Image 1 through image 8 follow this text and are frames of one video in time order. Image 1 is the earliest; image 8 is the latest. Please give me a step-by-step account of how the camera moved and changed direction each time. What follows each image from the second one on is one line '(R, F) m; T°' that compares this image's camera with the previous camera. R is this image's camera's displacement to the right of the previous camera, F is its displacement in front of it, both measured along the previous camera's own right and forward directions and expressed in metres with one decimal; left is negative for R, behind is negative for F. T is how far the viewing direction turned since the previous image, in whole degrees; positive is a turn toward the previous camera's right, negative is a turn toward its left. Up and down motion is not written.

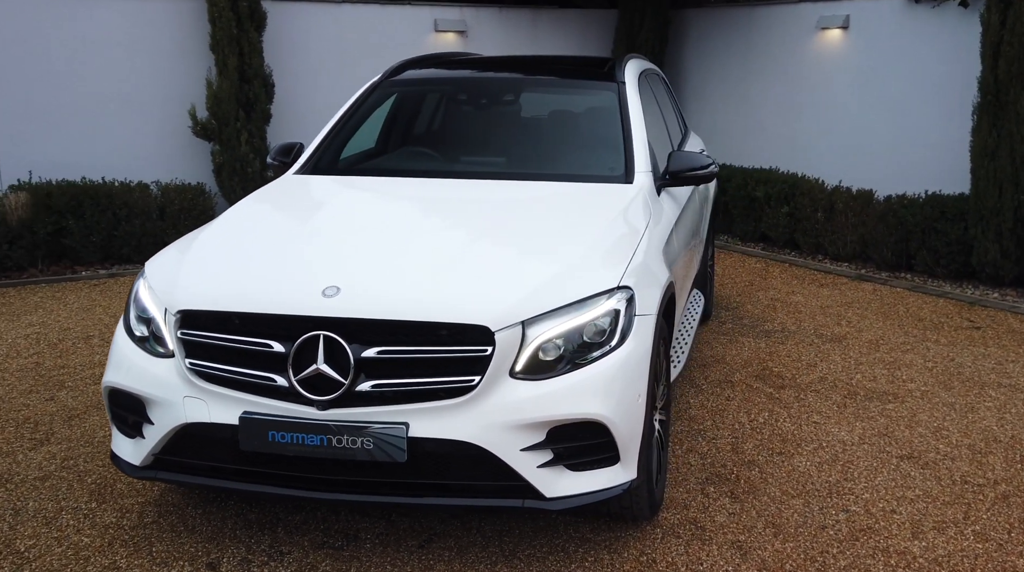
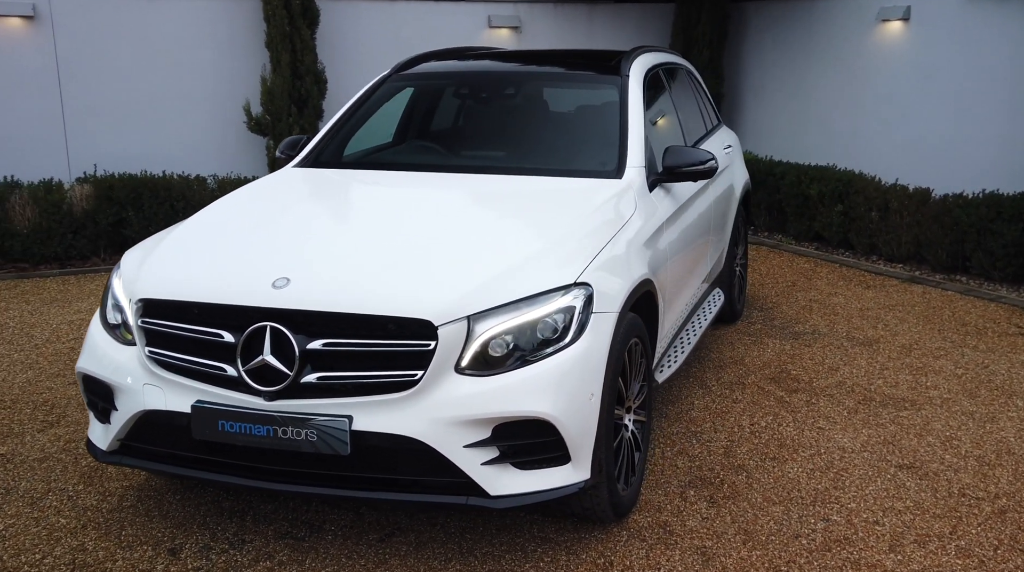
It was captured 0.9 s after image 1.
(+0.4, +0.1) m; -5°
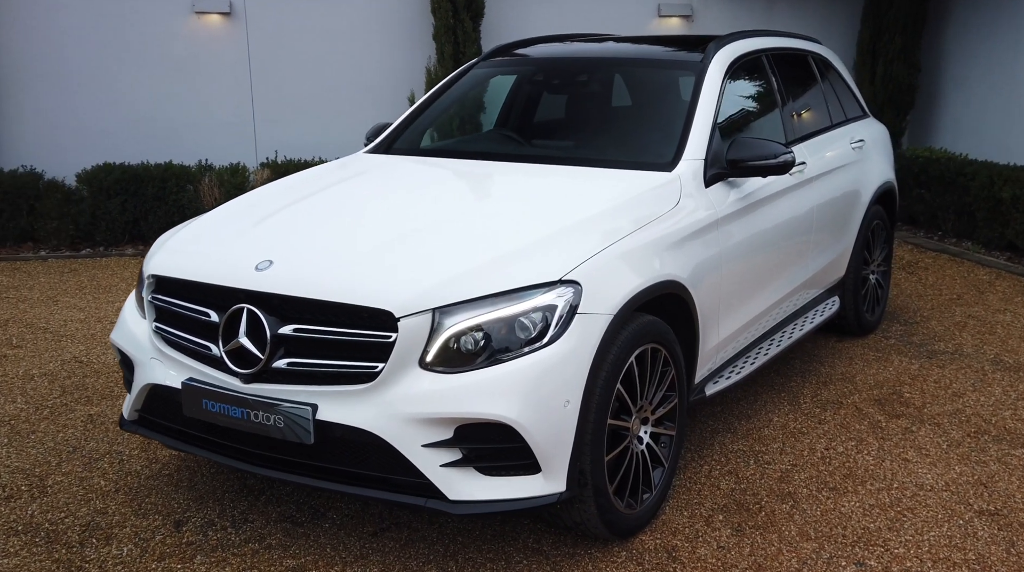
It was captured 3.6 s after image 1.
(+0.6, +0.2) m; -13°
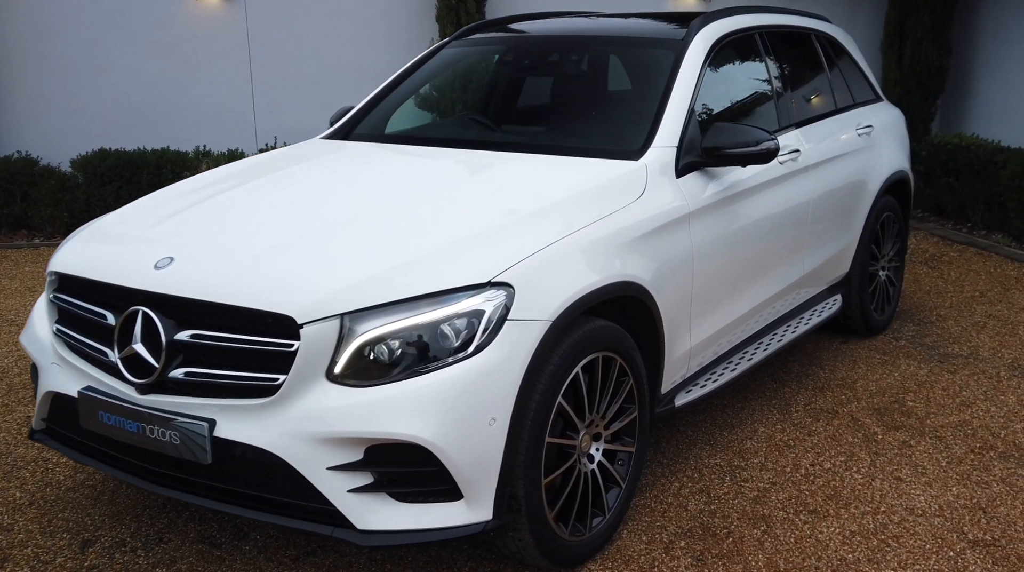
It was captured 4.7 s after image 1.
(+0.3, +0.3) m; -2°
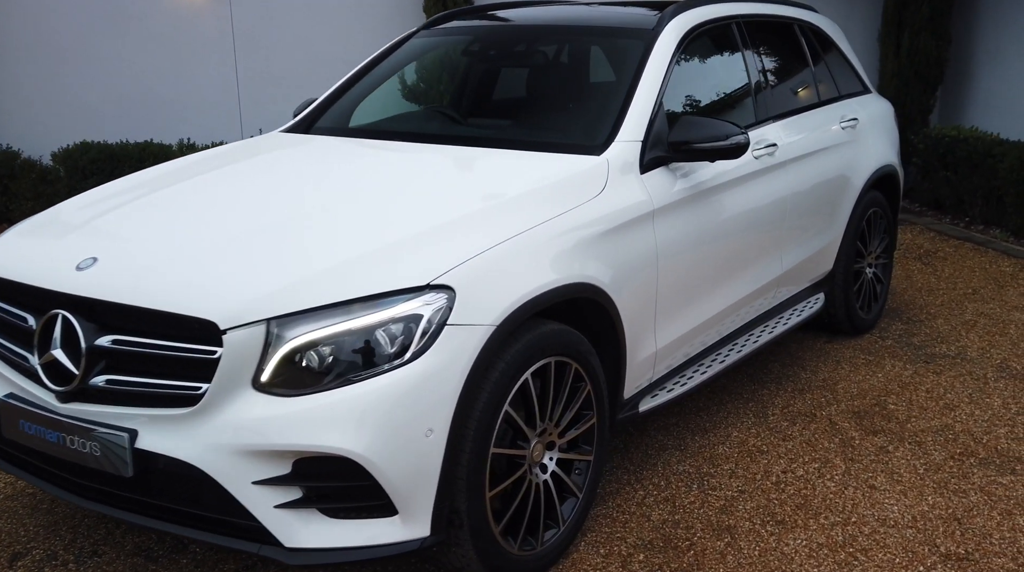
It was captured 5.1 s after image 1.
(+0.2, +0.1) m; 0°
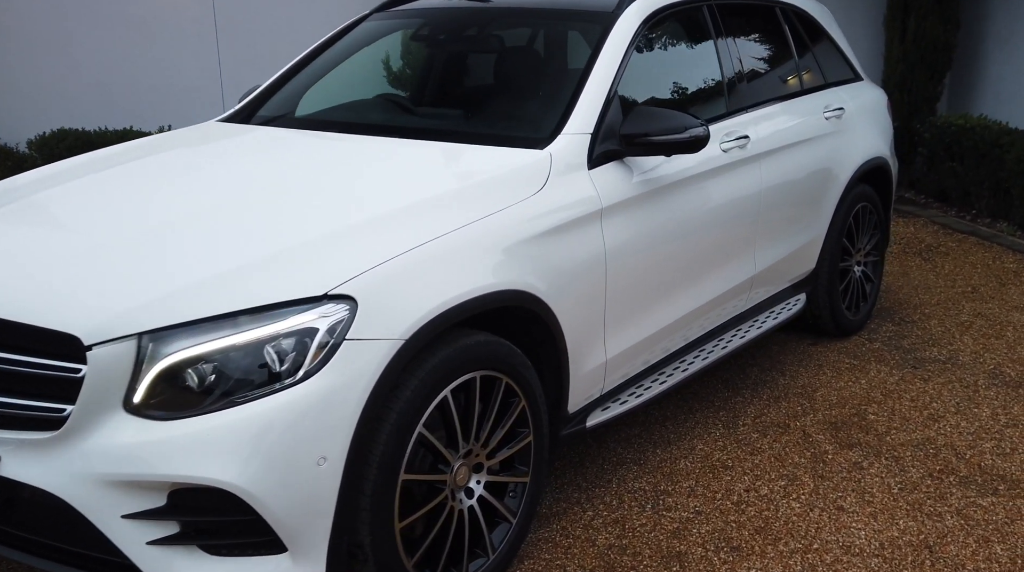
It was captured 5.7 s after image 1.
(+0.2, +0.2) m; -1°
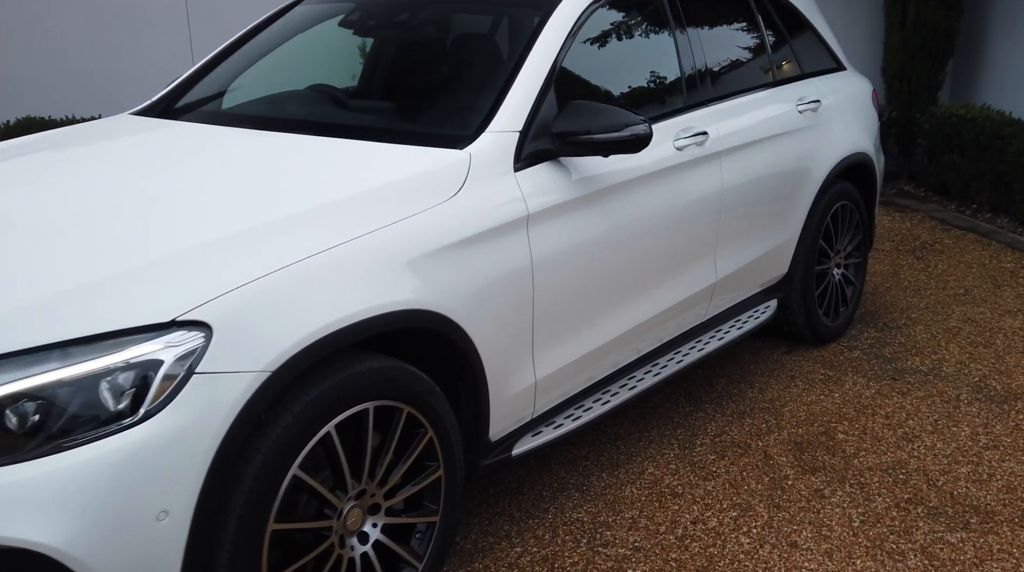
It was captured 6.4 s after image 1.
(+0.3, +0.3) m; -1°
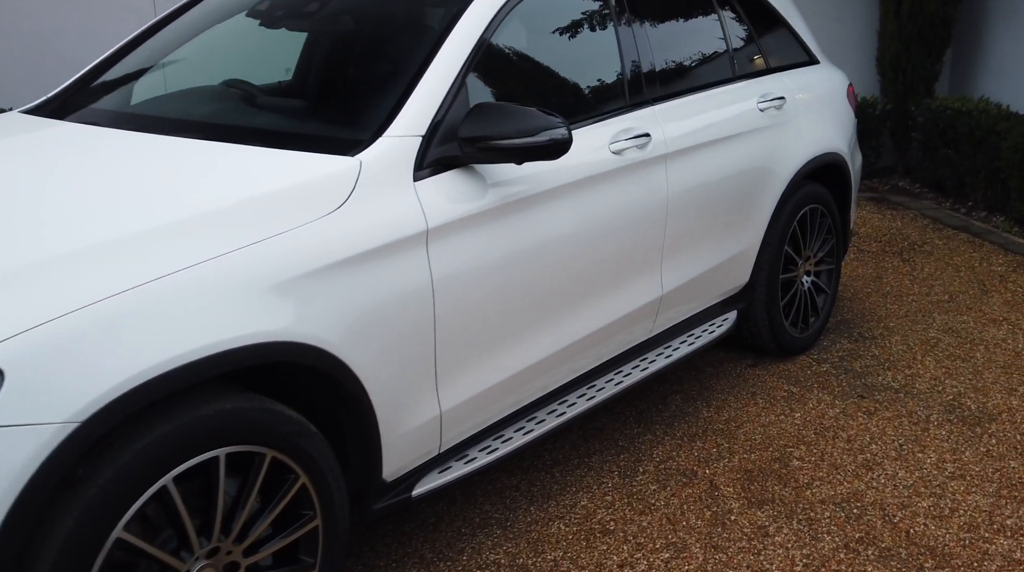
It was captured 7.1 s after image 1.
(+0.3, +0.3) m; 0°
